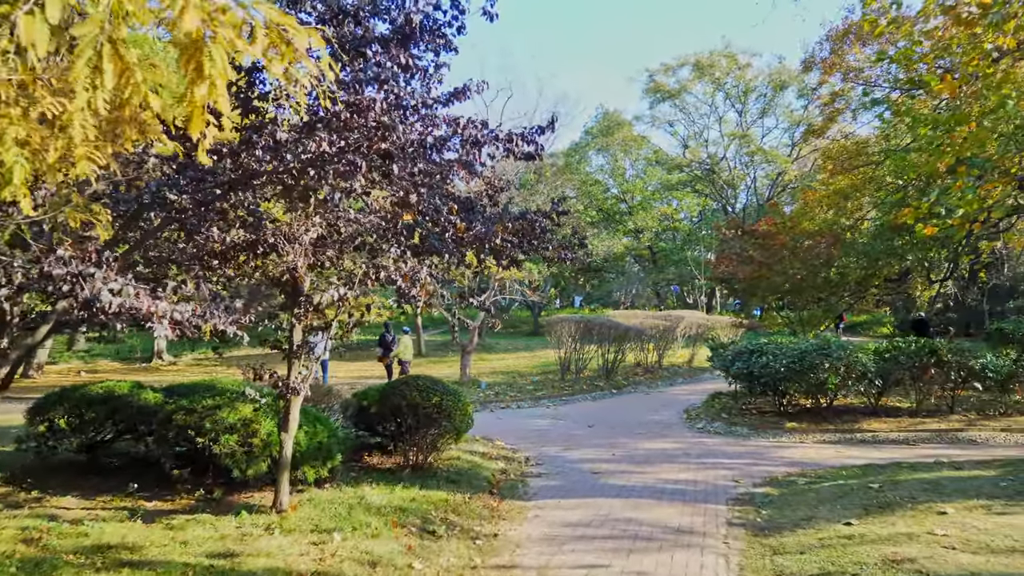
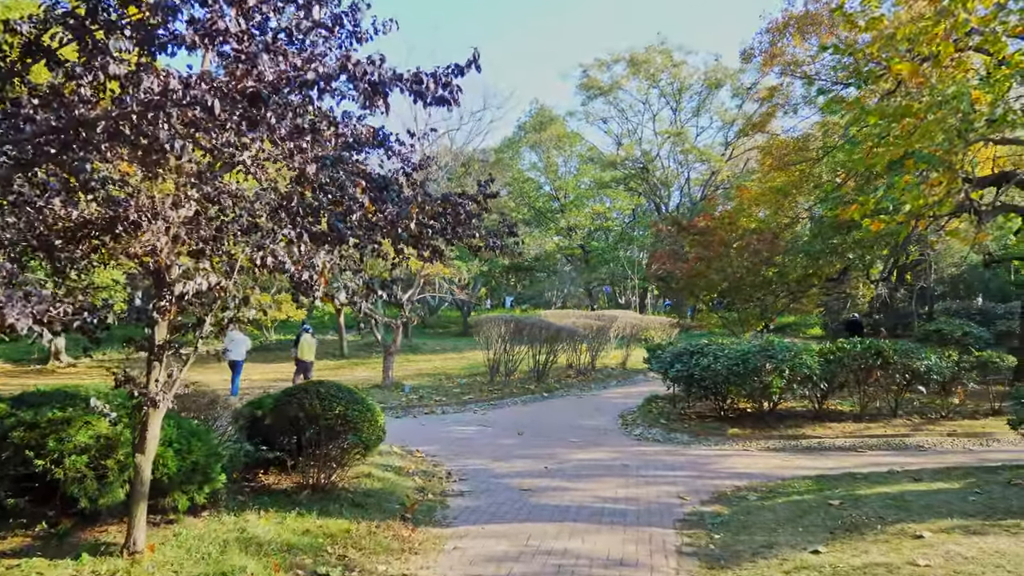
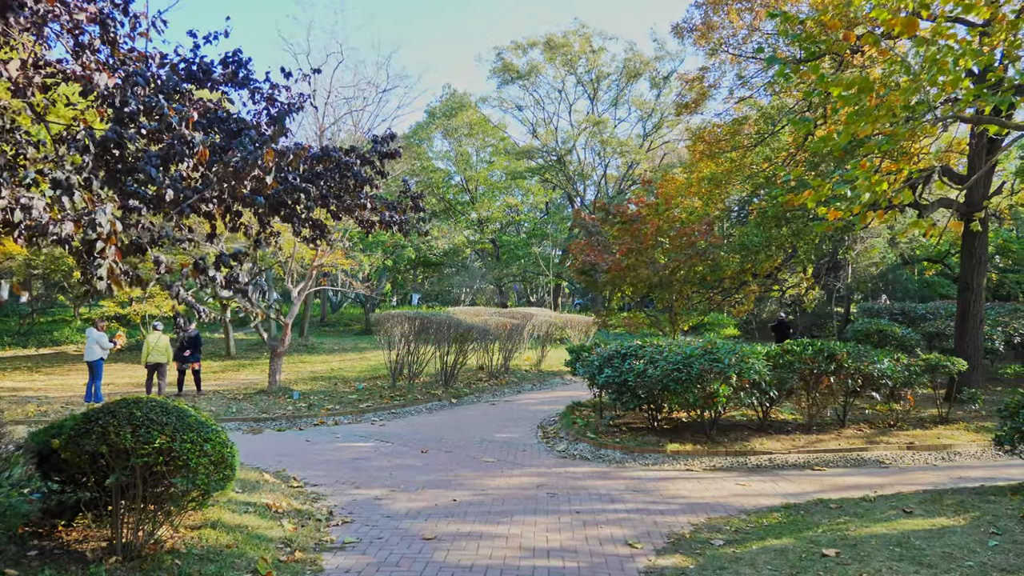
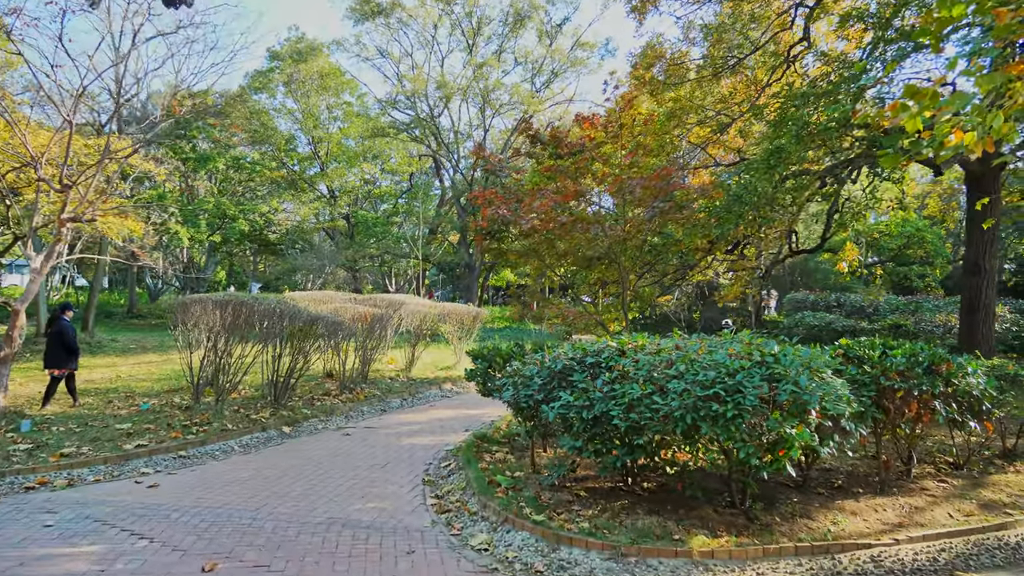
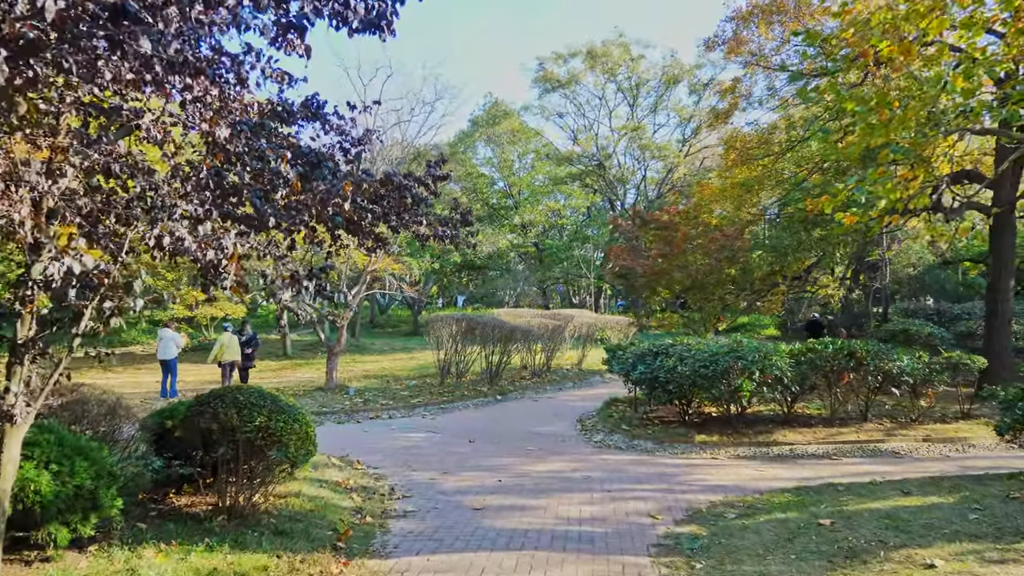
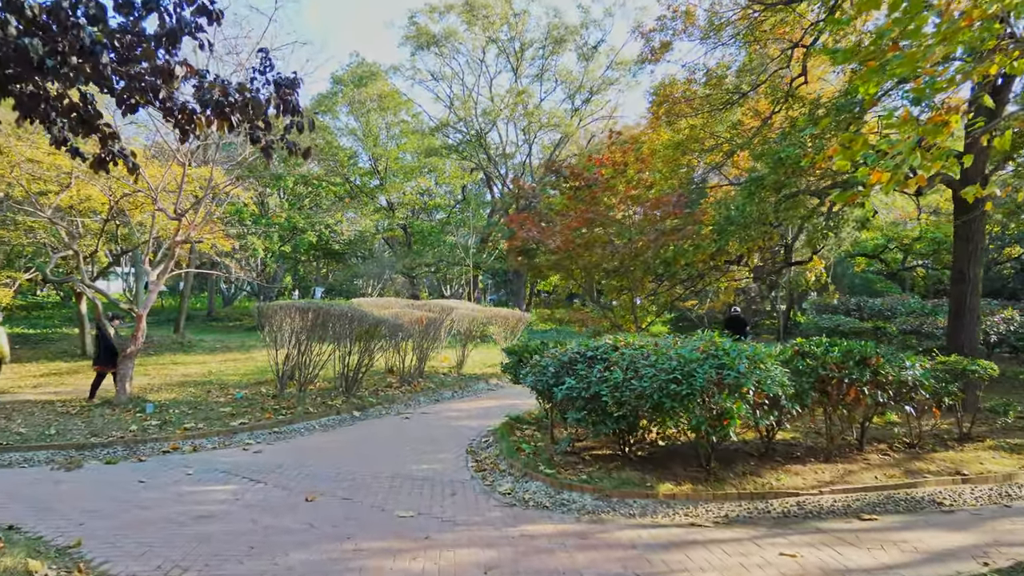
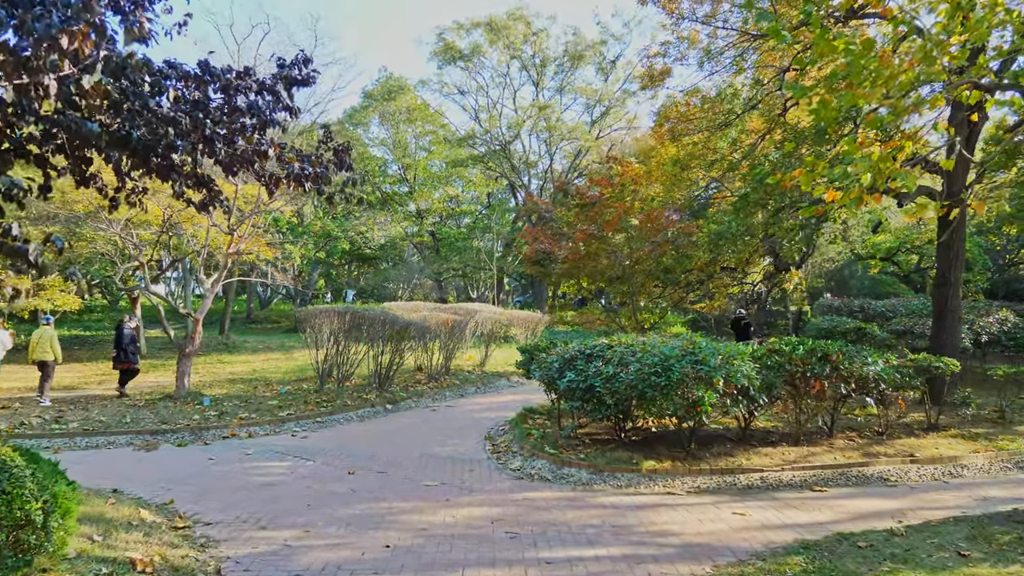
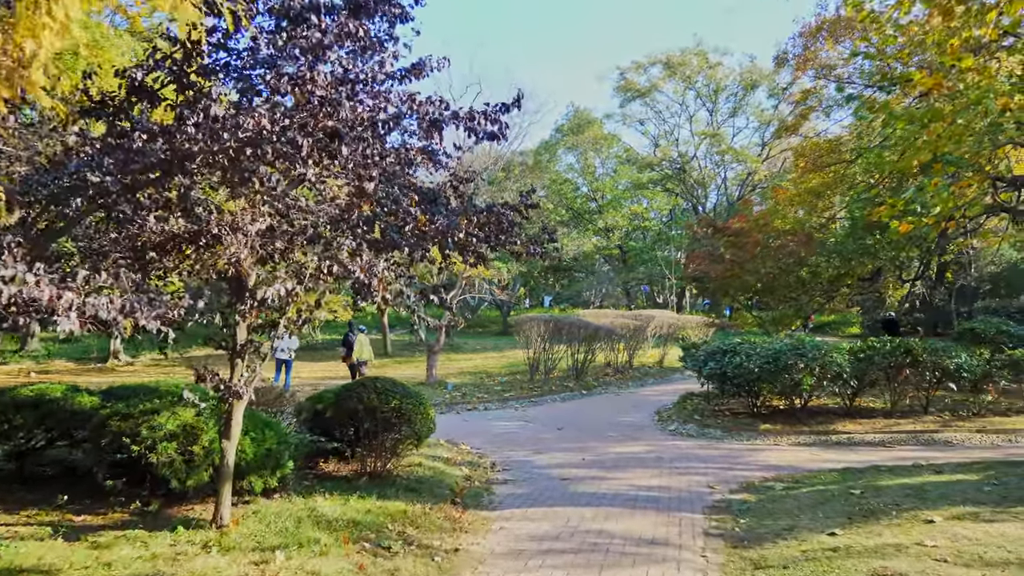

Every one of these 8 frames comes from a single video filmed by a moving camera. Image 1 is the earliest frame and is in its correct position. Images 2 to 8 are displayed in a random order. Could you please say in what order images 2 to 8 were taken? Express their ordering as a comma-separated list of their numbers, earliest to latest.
8, 2, 5, 3, 7, 6, 4
